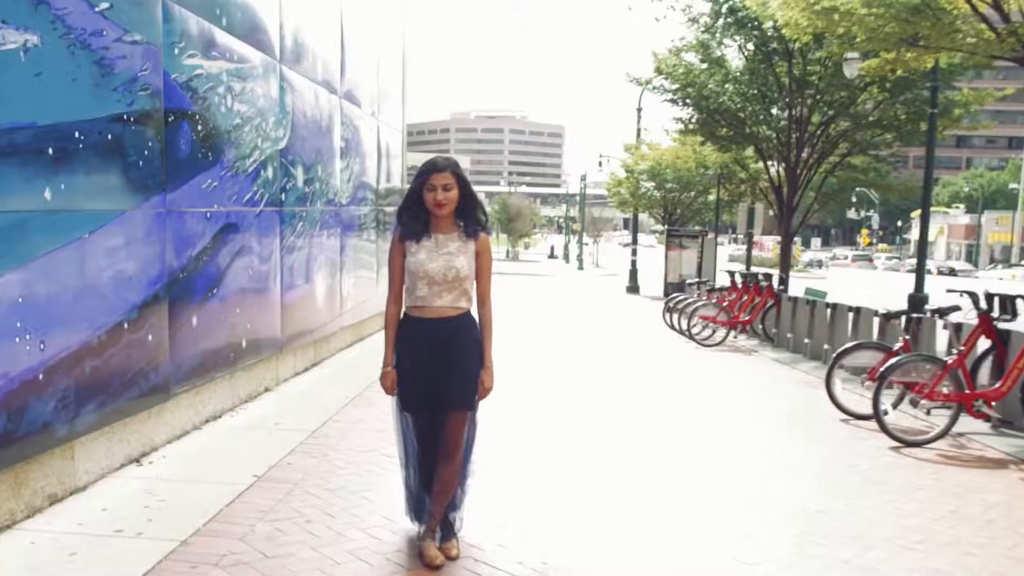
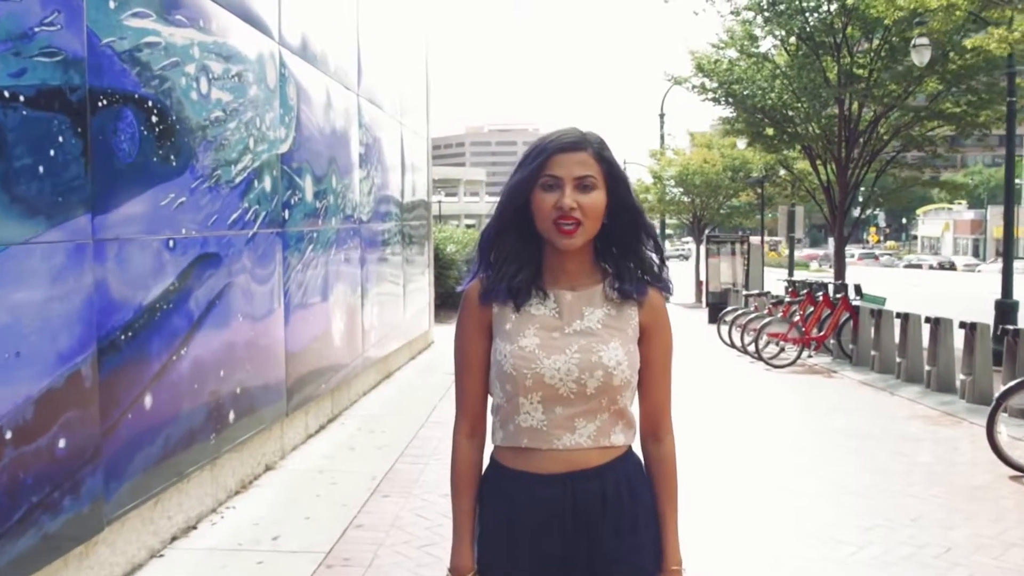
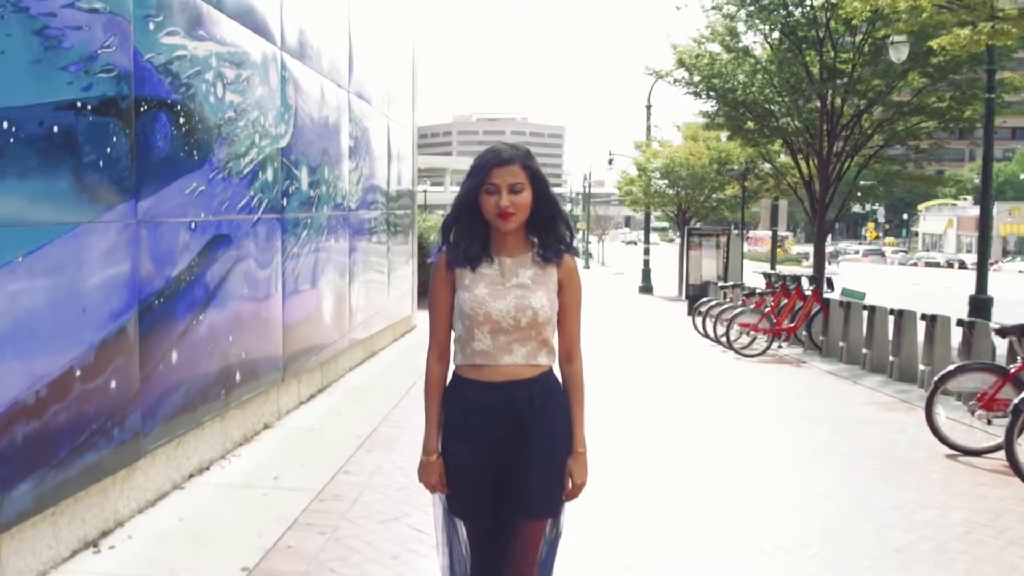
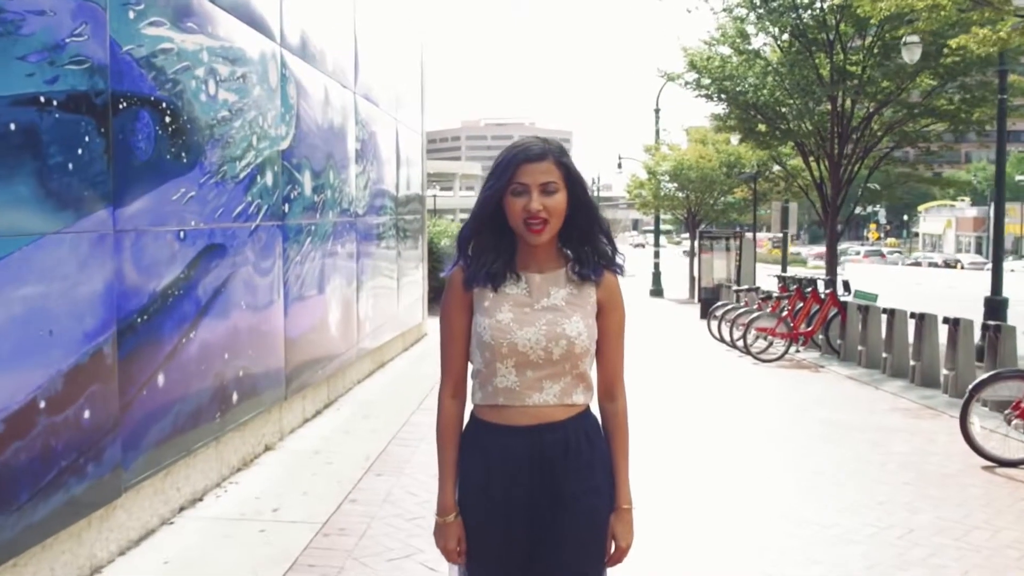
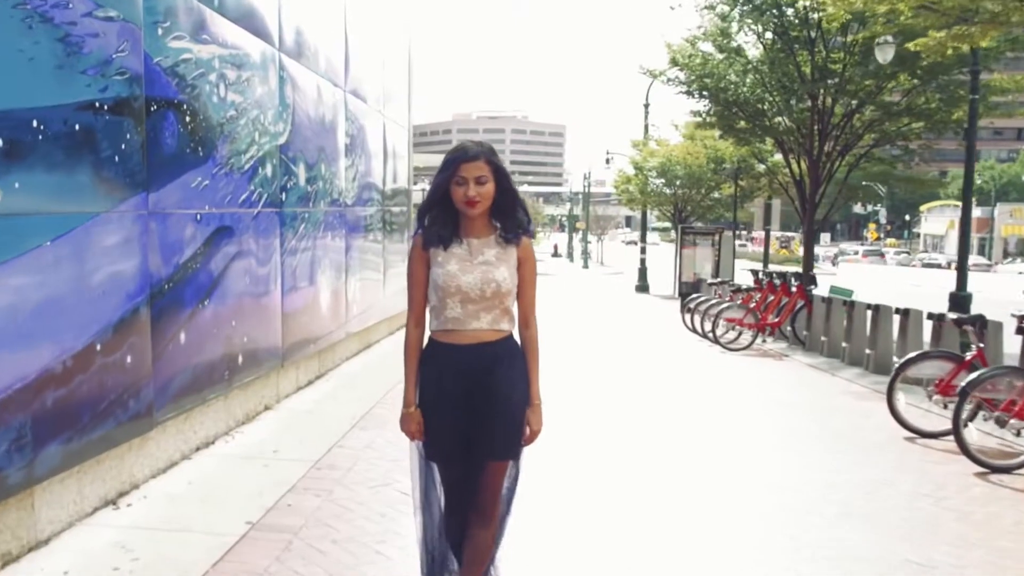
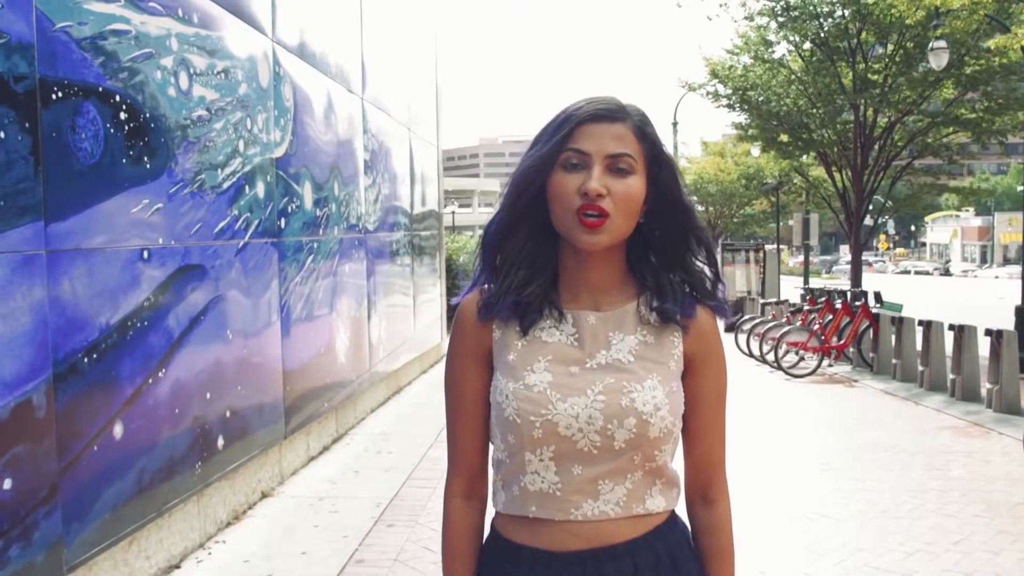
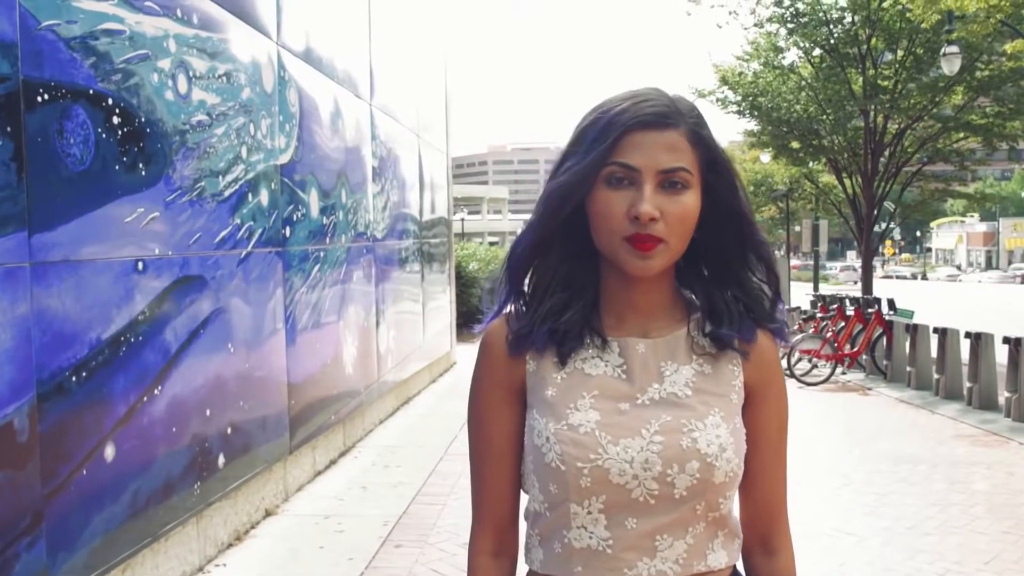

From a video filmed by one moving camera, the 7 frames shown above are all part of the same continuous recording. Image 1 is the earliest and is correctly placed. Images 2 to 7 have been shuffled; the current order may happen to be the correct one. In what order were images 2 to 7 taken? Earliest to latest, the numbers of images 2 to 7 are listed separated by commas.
5, 3, 4, 2, 6, 7
